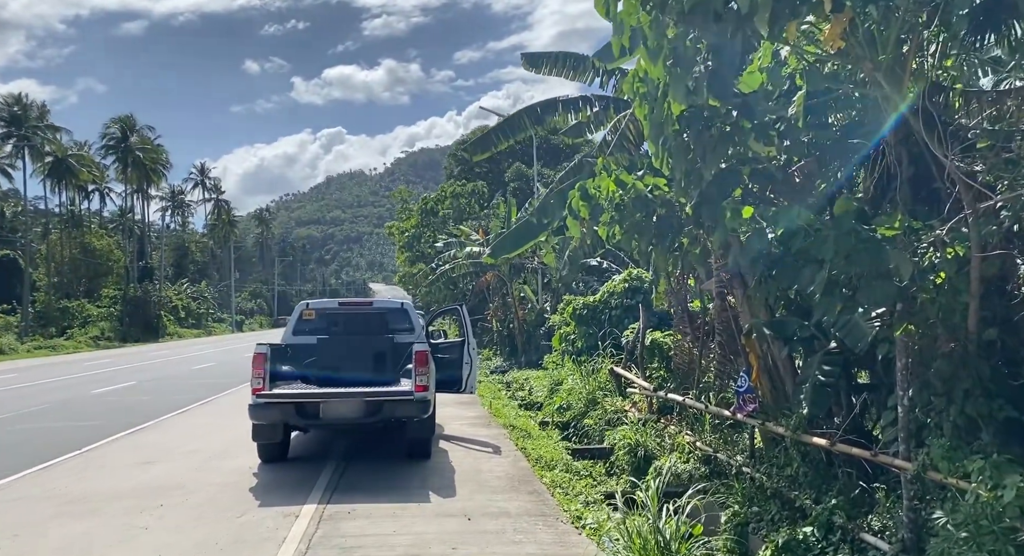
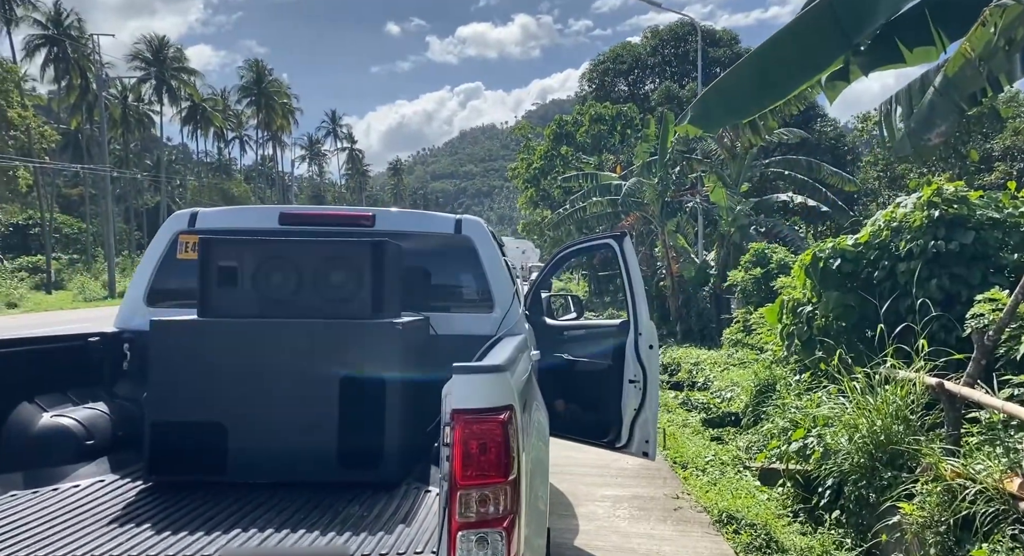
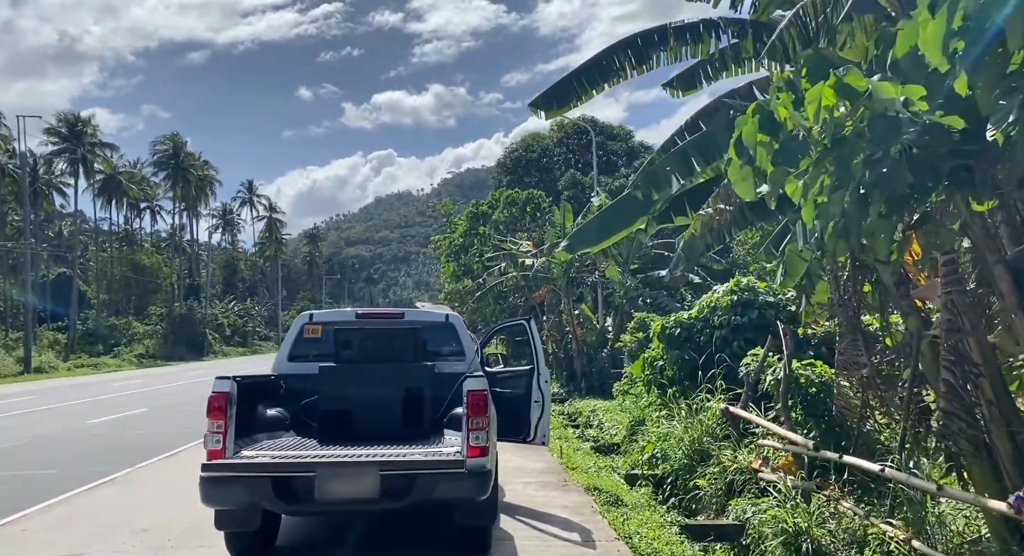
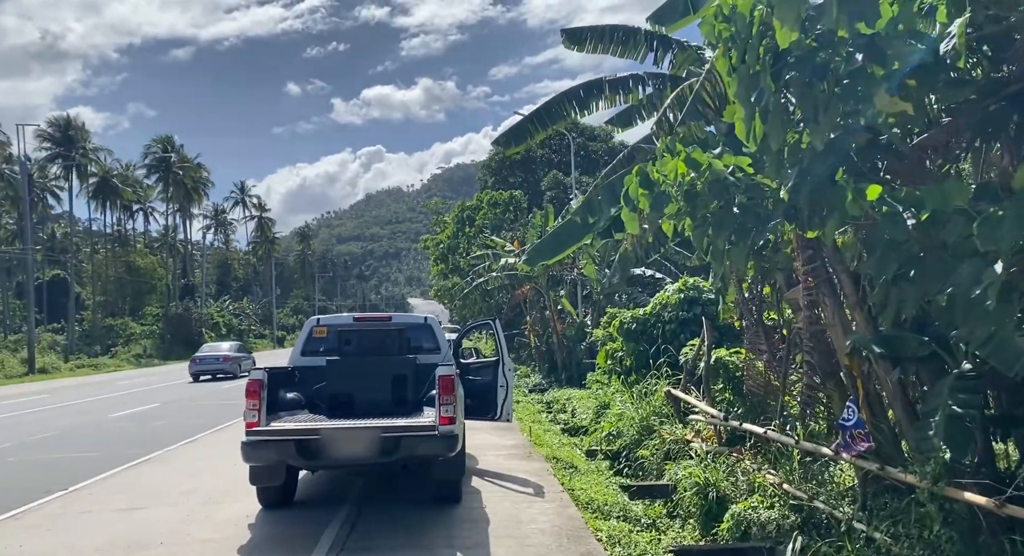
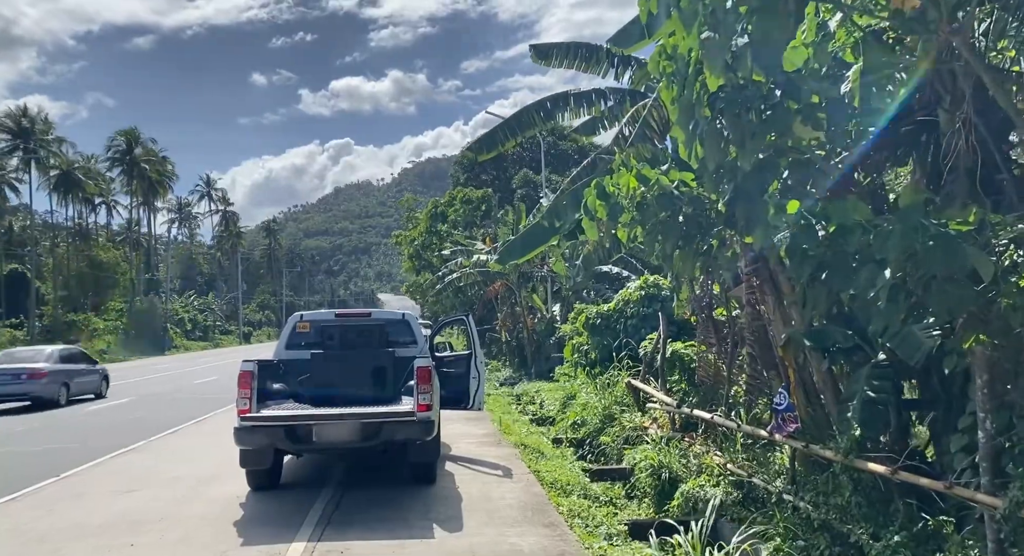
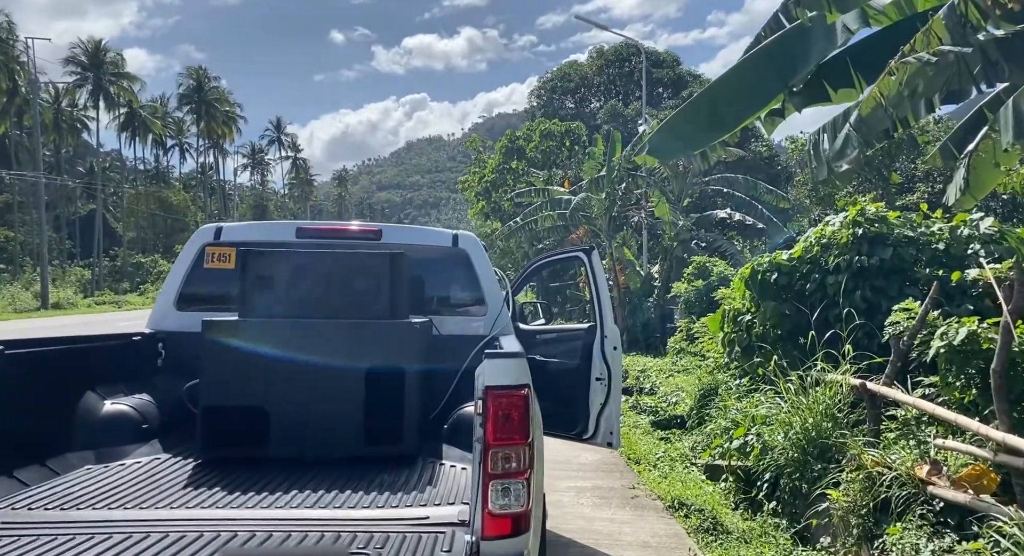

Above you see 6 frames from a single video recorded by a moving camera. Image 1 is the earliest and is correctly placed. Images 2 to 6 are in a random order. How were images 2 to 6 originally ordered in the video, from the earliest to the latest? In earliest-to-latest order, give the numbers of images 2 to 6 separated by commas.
5, 4, 3, 6, 2
